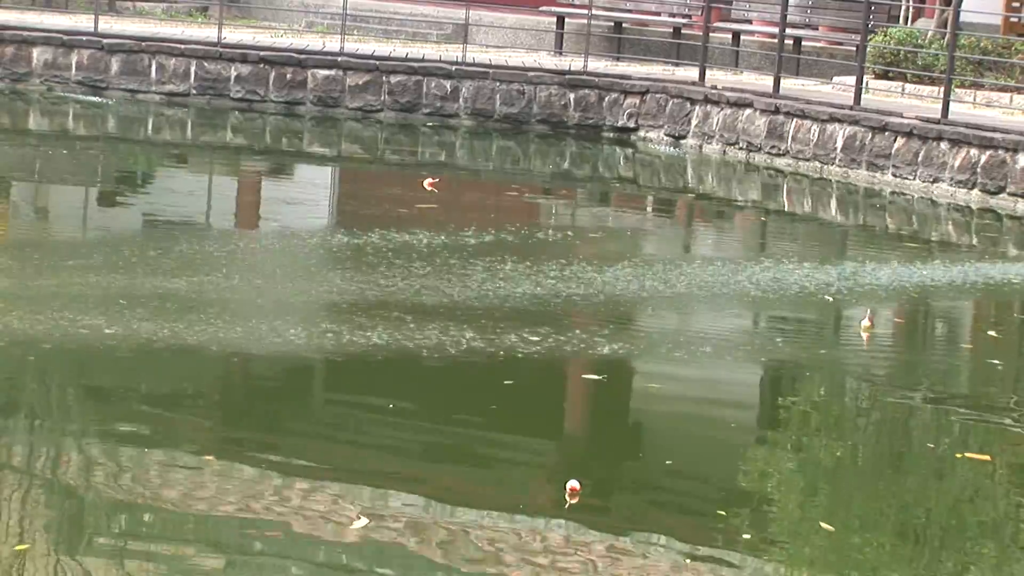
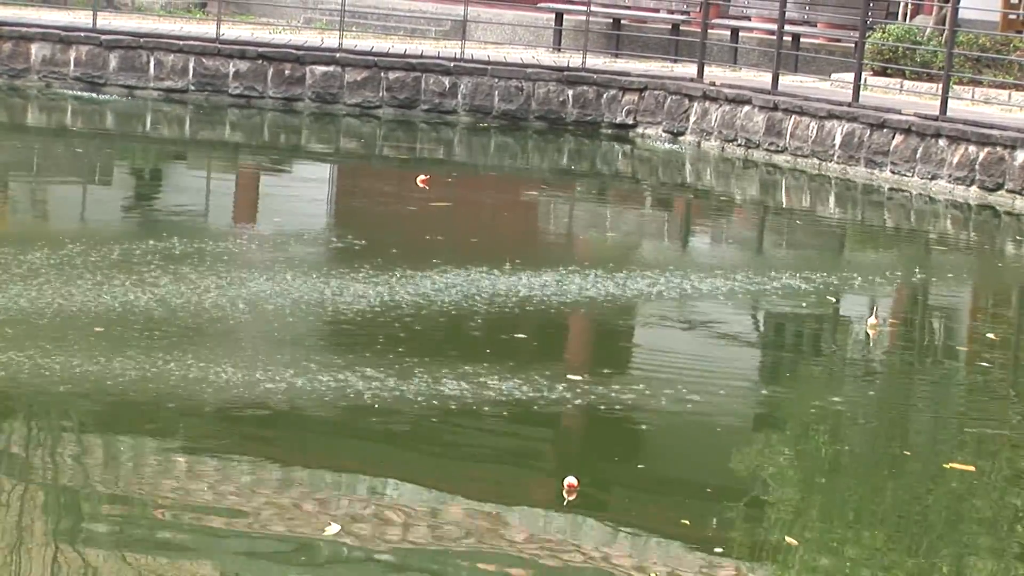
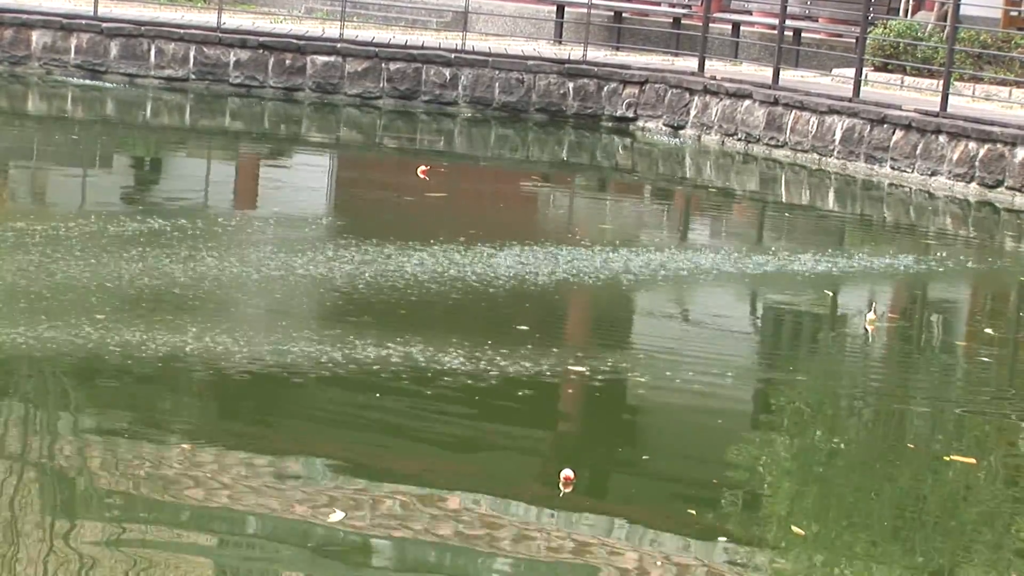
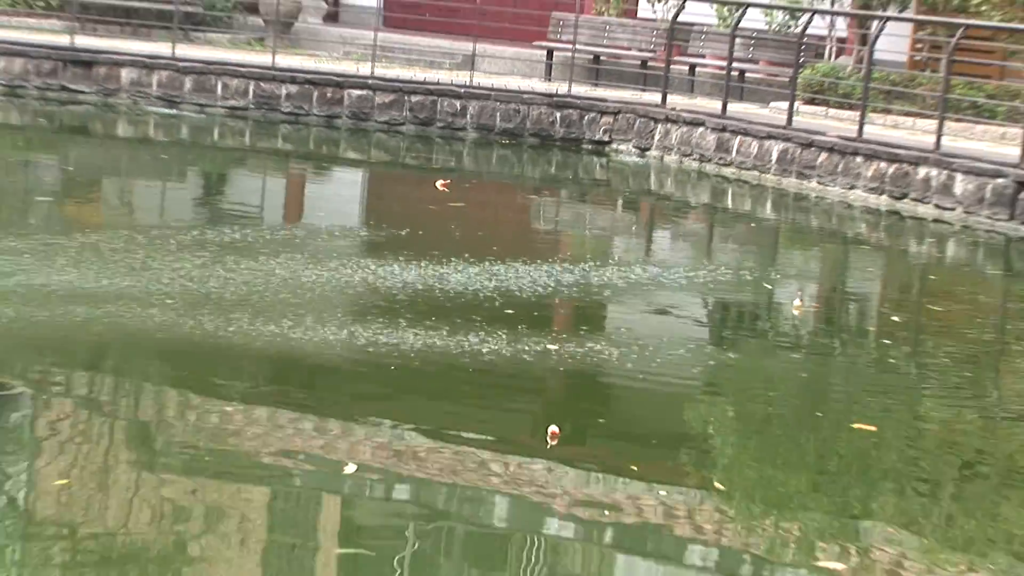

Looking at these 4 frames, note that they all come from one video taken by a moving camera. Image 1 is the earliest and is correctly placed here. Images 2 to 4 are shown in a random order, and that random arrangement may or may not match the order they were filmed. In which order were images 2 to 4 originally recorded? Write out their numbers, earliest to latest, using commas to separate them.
3, 2, 4
